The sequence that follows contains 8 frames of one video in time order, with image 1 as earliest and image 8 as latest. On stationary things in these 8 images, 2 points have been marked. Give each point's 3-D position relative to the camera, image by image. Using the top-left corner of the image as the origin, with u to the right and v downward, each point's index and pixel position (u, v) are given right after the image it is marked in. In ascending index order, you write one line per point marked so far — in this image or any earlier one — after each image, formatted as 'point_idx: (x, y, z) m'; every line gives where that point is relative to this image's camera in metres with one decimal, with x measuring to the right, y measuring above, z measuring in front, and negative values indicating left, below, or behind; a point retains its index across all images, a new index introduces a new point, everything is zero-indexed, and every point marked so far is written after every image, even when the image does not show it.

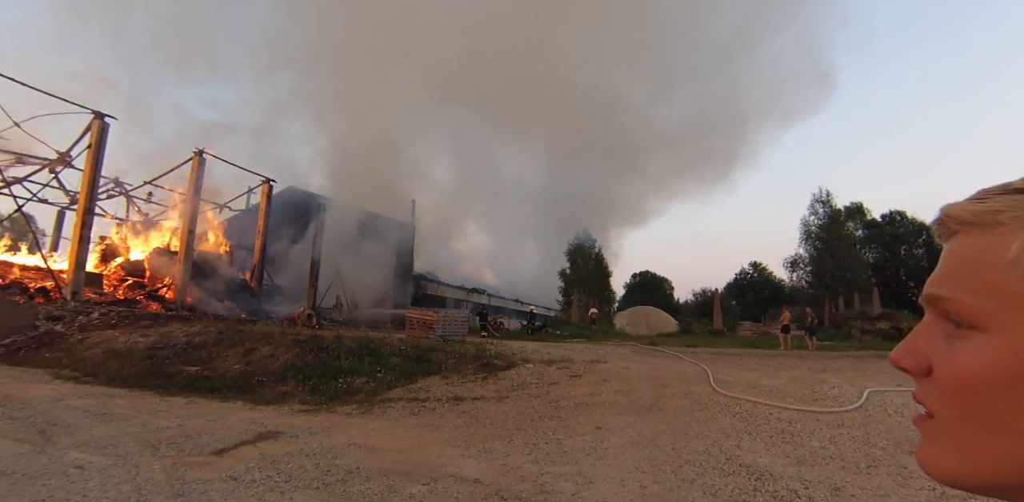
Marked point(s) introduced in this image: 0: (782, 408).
0: (+4.8, -2.8, +7.7) m
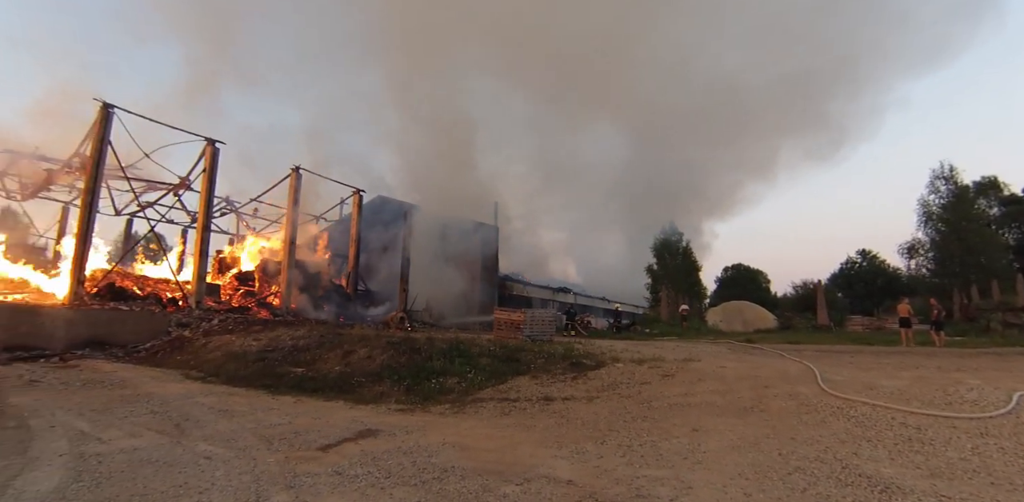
0: (+6.3, -2.6, +6.9) m
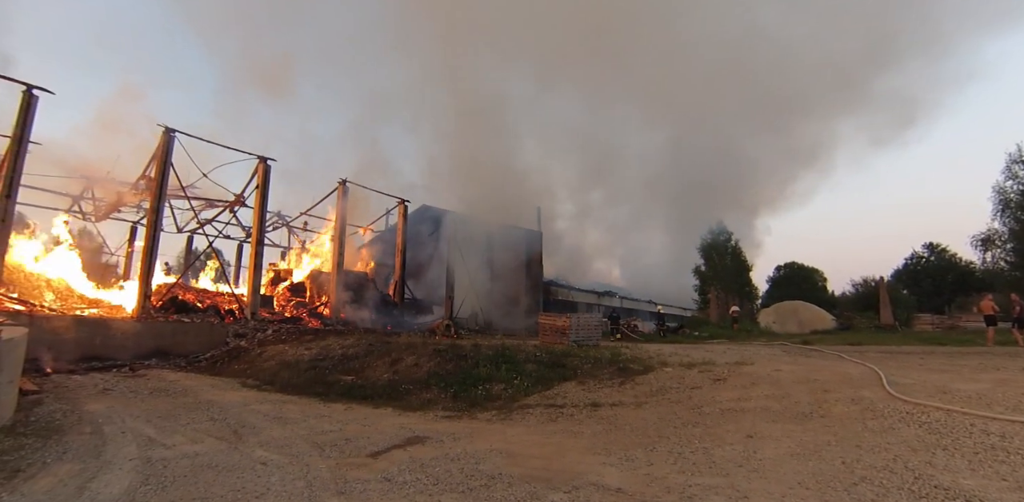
0: (+7.0, -2.5, +6.4) m
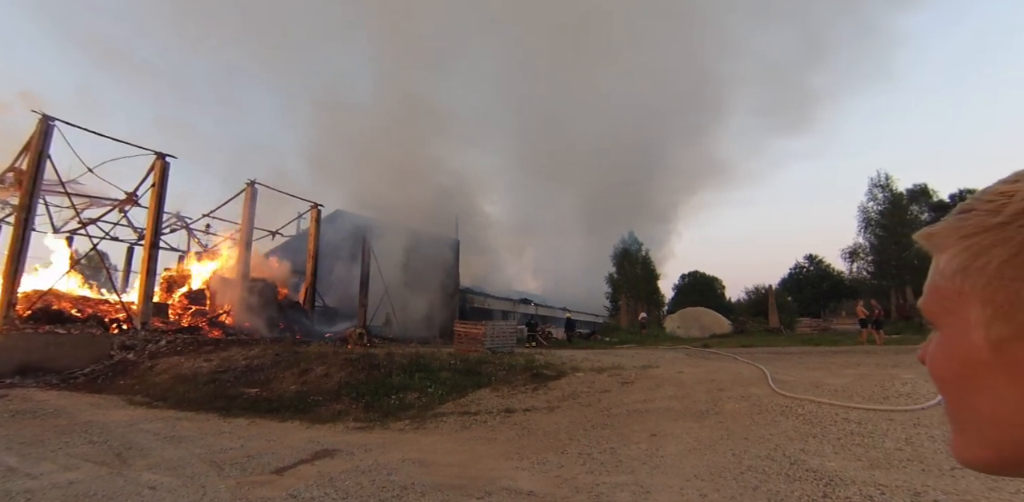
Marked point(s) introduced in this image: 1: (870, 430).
0: (+5.7, -2.7, +7.3) m
1: (+5.4, -2.7, +6.6) m
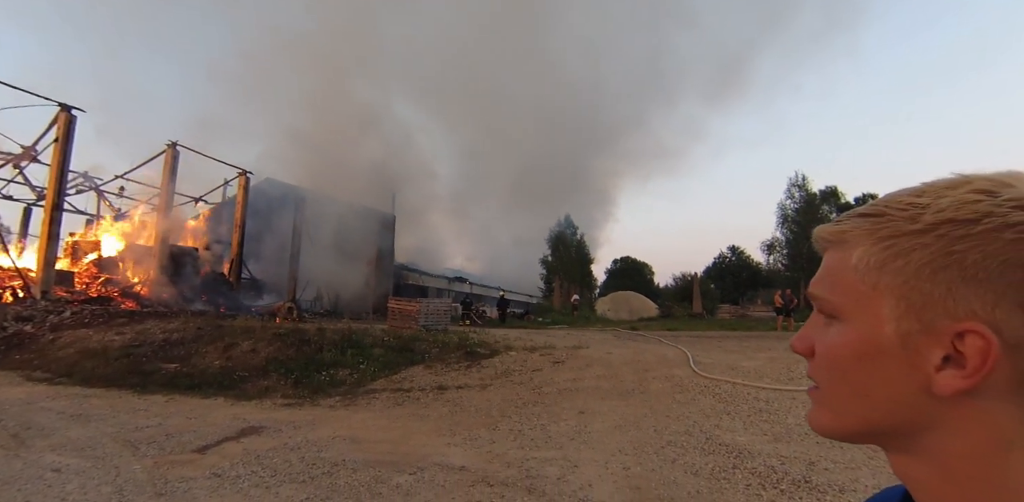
0: (+4.5, -2.5, +7.9) m
1: (+4.4, -2.6, +7.2) m
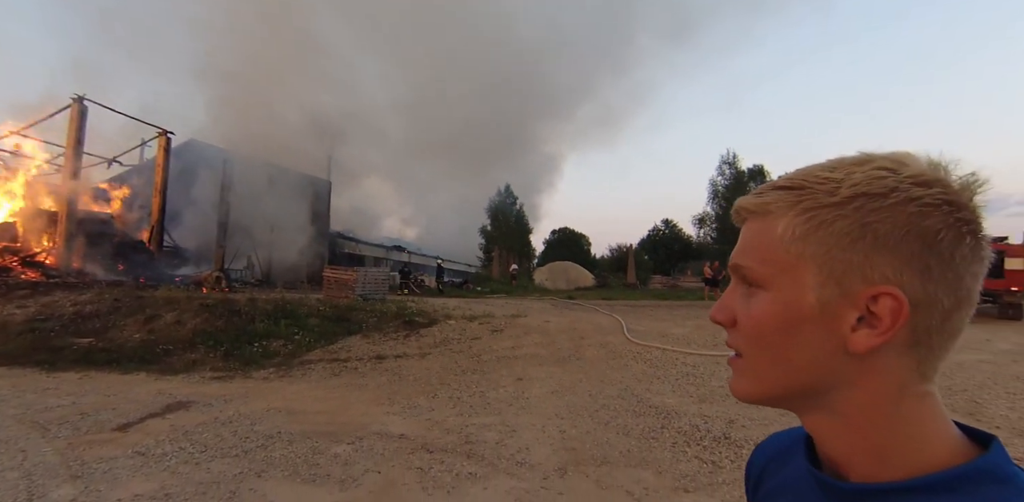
0: (+3.4, -2.0, +8.5) m
1: (+3.3, -2.1, +7.7) m
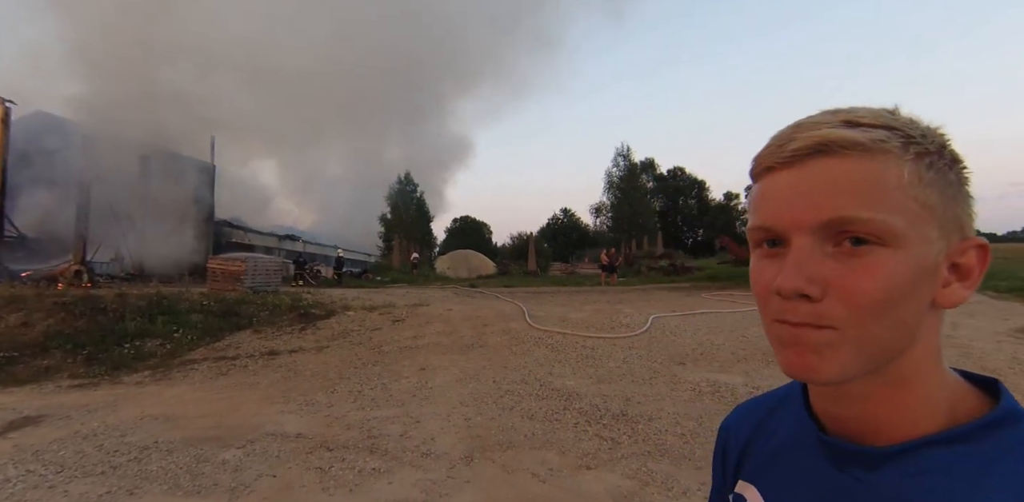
0: (+1.6, -1.8, +9.0) m
1: (+1.6, -1.9, +8.3) m
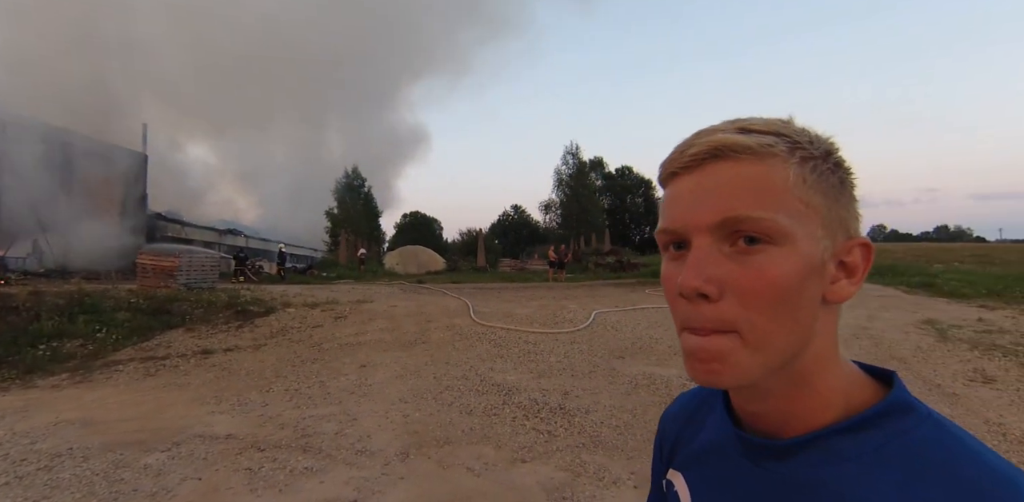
0: (+0.5, -1.7, +9.2) m
1: (+0.7, -1.9, +8.4) m
